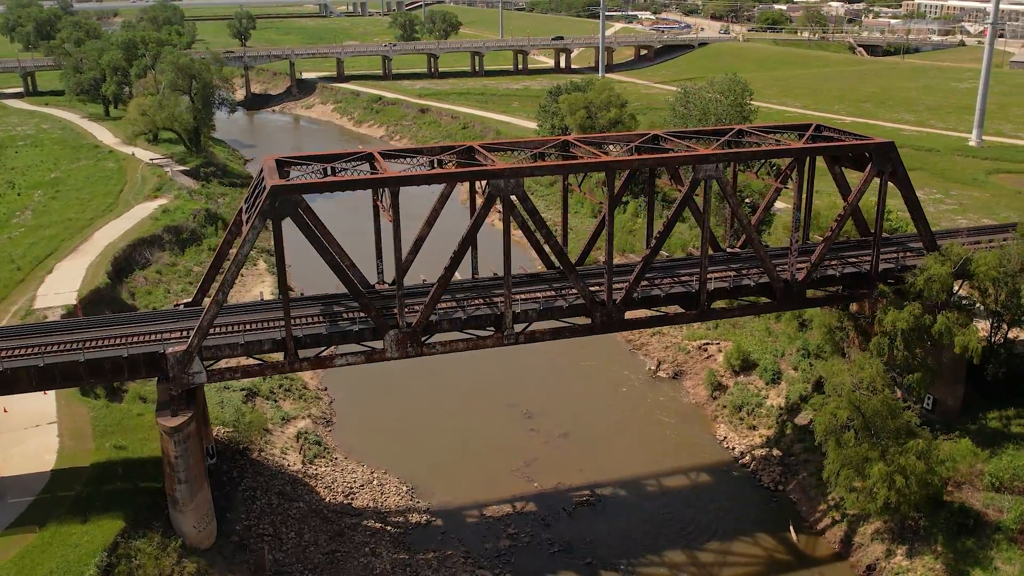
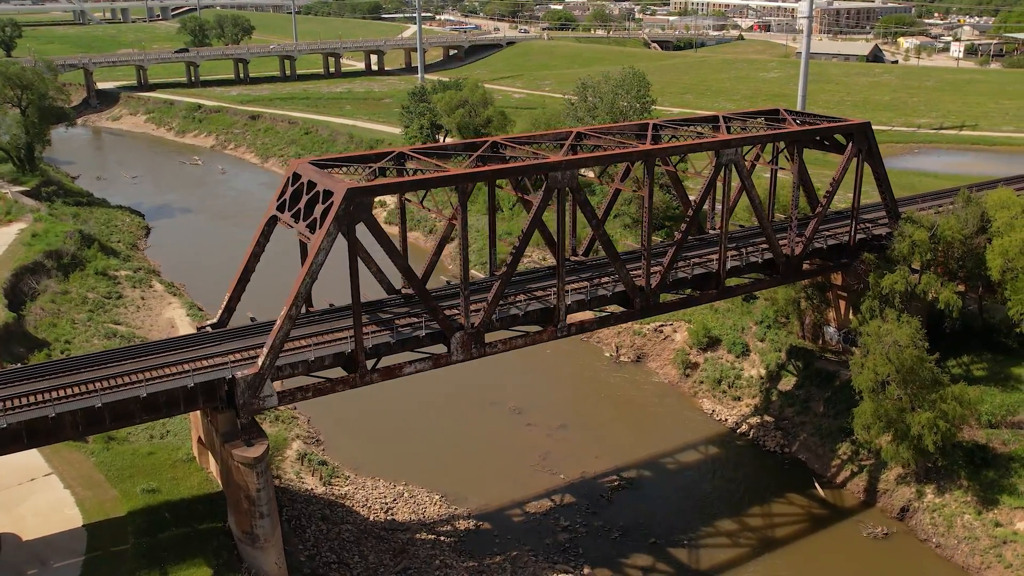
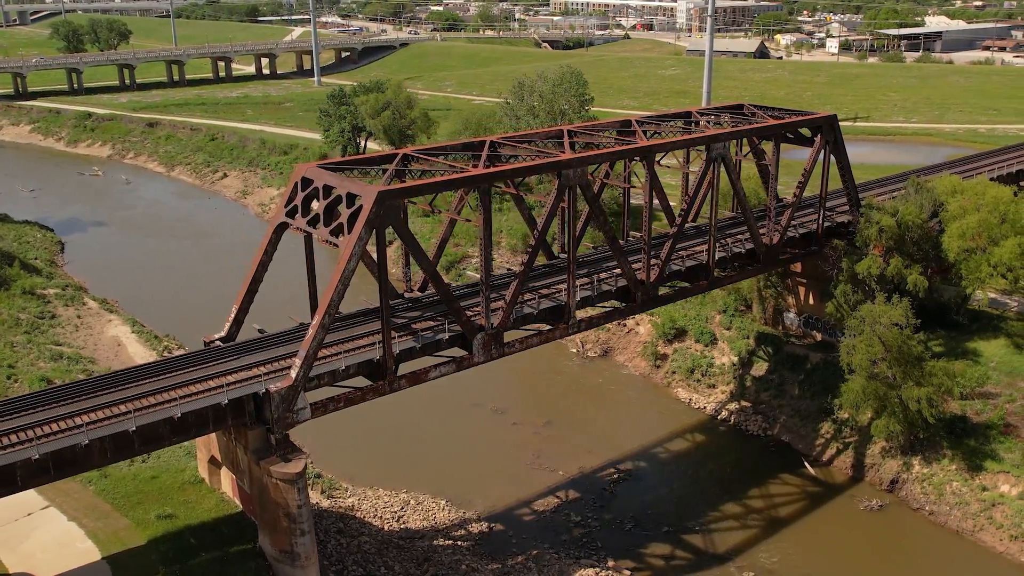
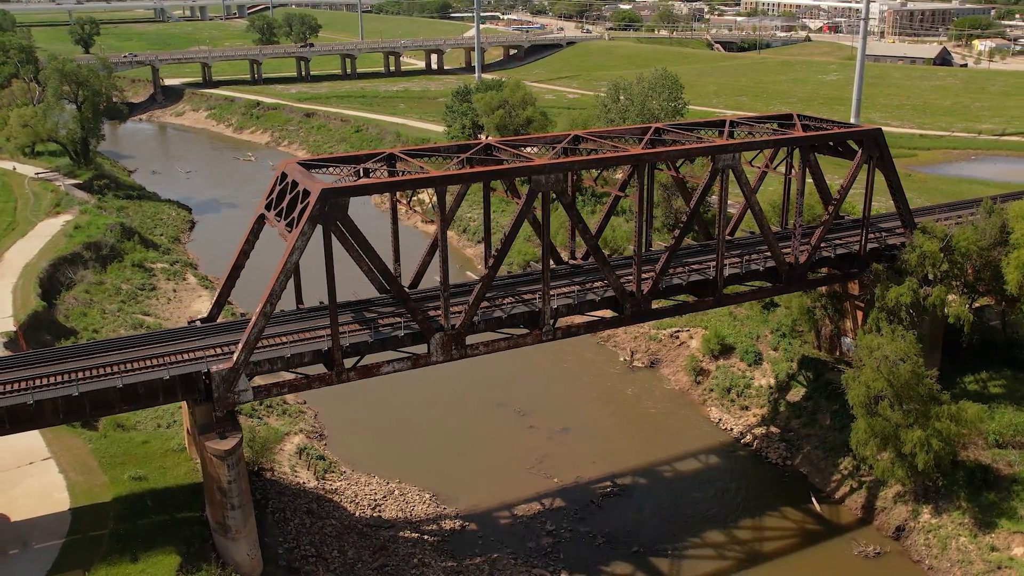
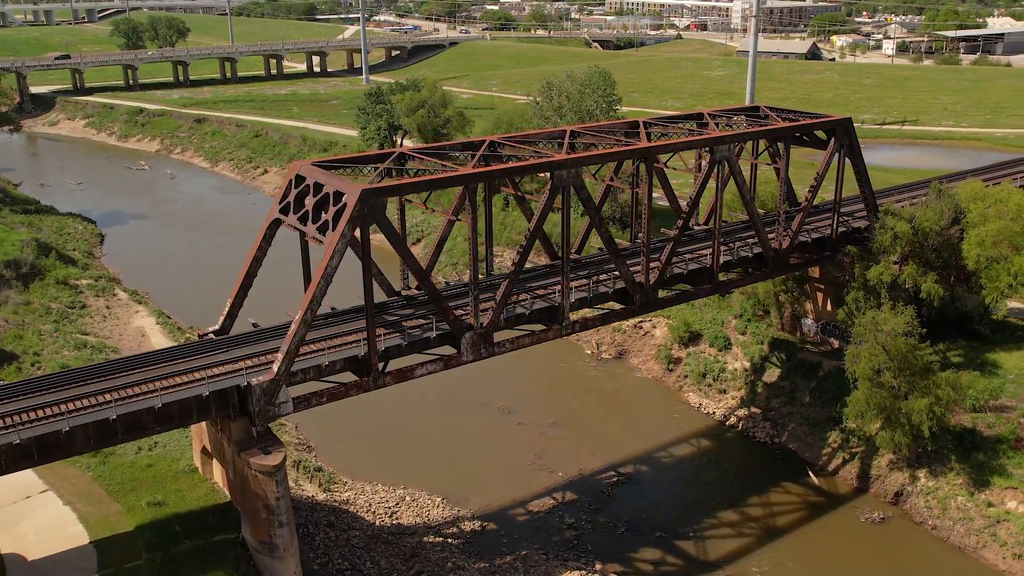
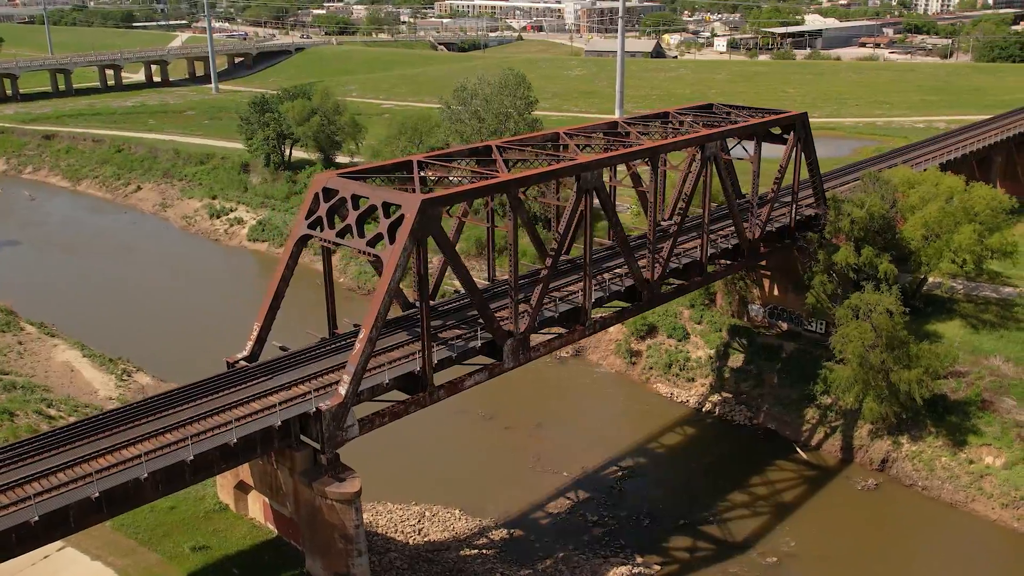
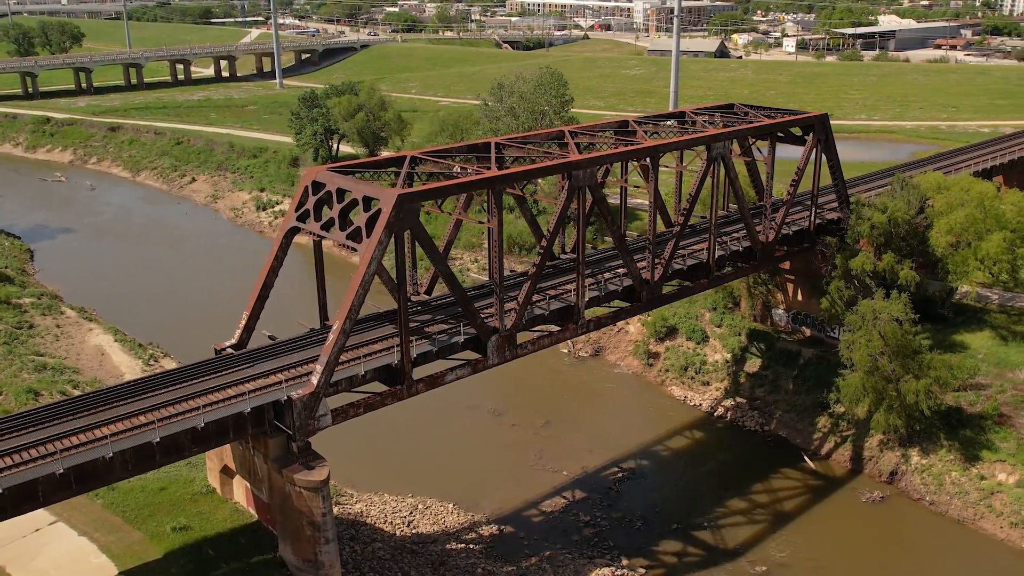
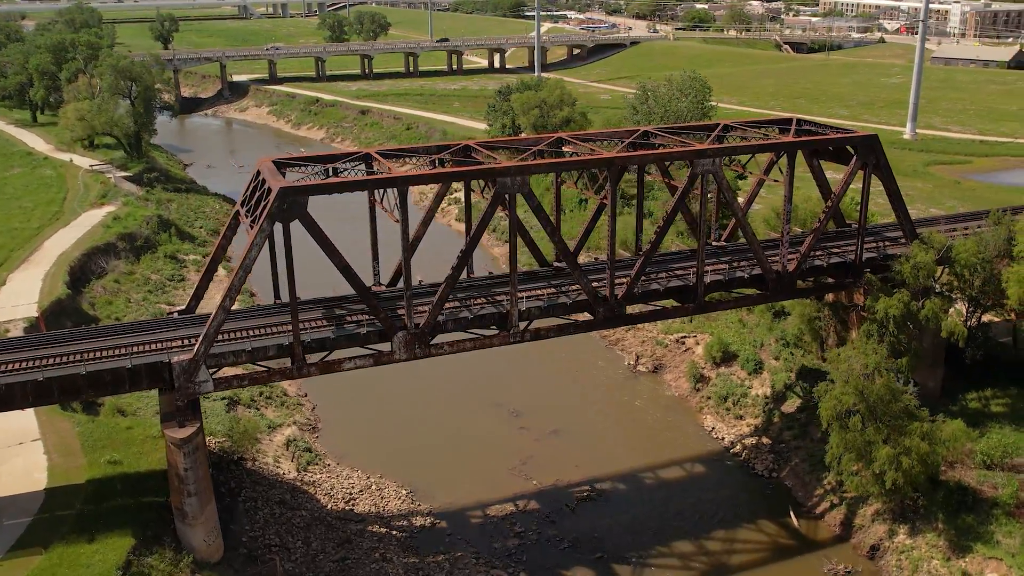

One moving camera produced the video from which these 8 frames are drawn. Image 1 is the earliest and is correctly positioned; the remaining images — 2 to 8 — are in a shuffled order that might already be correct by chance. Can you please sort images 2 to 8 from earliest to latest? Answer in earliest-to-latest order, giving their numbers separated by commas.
8, 4, 2, 5, 3, 7, 6
